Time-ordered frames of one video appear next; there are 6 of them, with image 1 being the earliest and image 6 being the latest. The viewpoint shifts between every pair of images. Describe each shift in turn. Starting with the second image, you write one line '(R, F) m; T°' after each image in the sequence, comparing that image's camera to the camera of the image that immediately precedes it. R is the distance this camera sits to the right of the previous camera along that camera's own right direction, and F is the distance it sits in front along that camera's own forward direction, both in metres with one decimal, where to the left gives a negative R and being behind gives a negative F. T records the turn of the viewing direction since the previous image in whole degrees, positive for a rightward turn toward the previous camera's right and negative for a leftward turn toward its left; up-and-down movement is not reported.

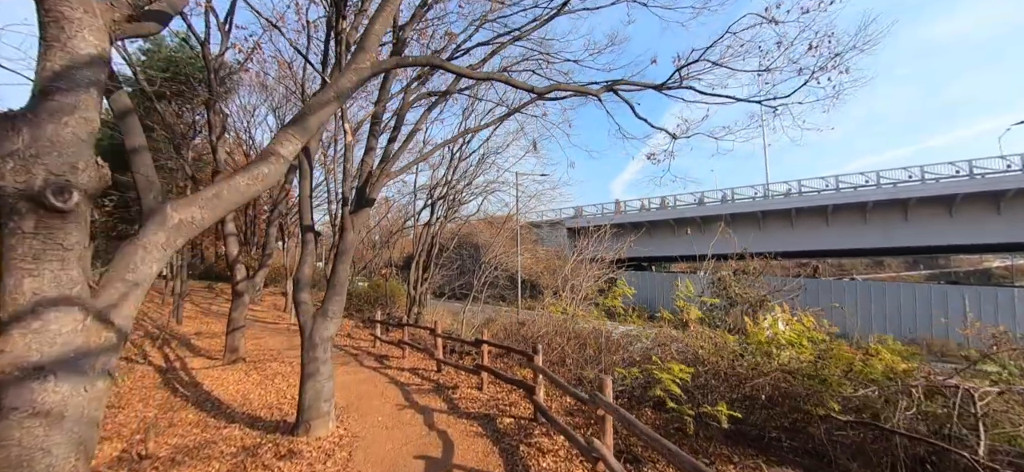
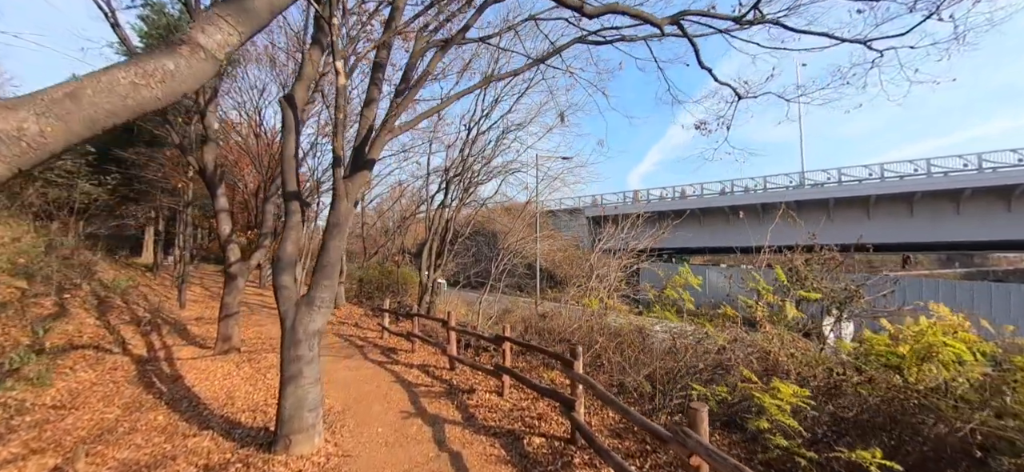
(-0.2, +1.3) m; -2°
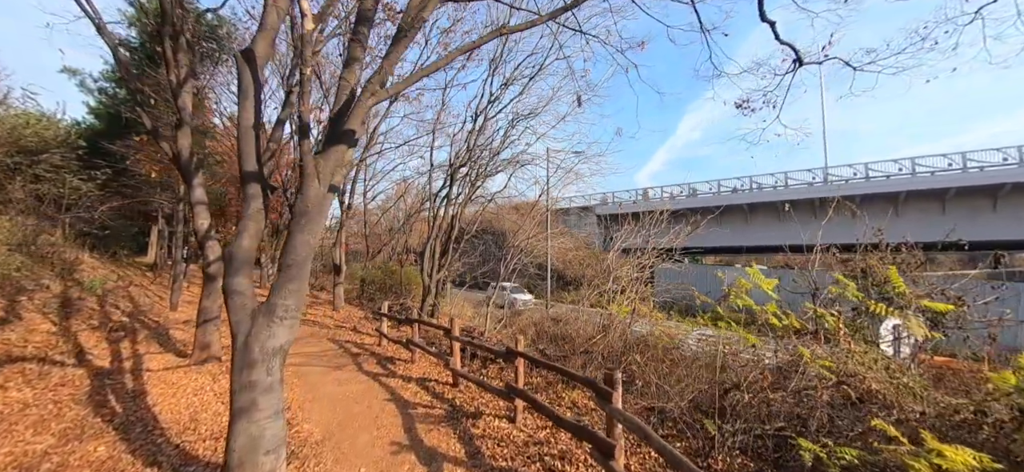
(-0.1, +1.1) m; -1°
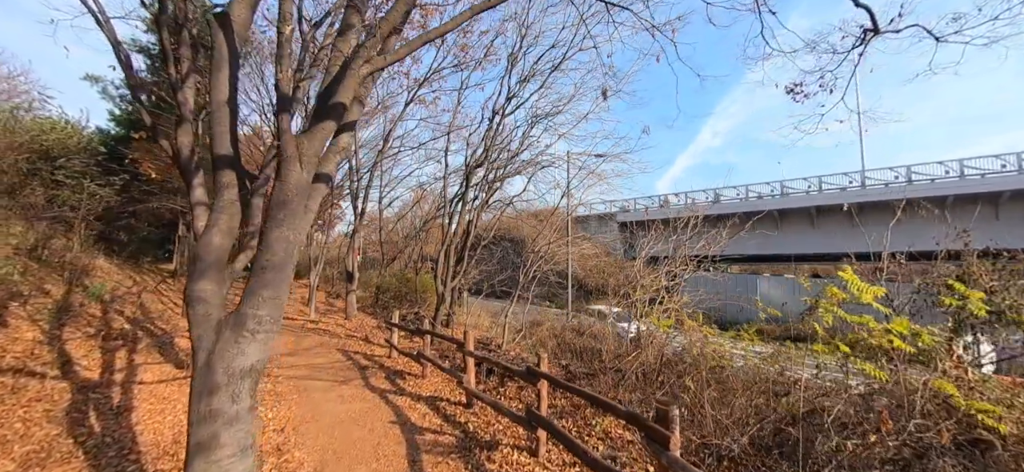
(0.0, +0.7) m; -3°
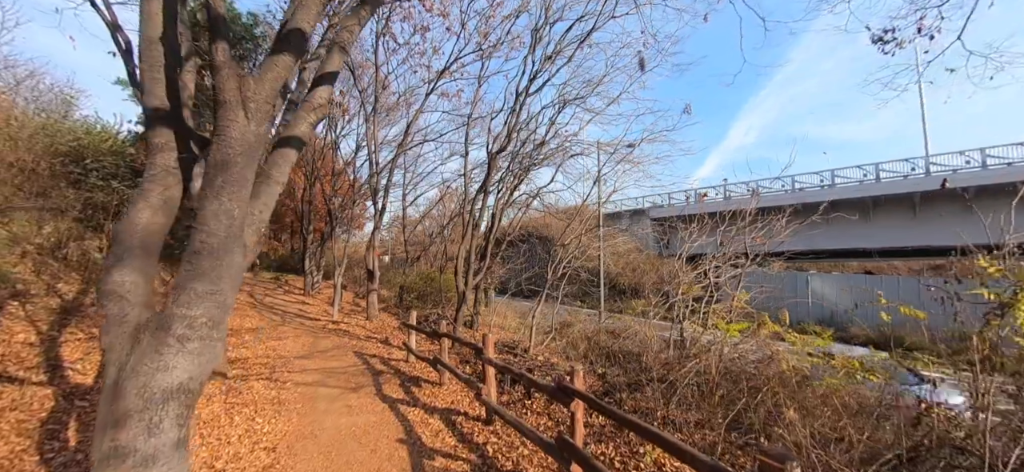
(0.0, +0.9) m; -4°
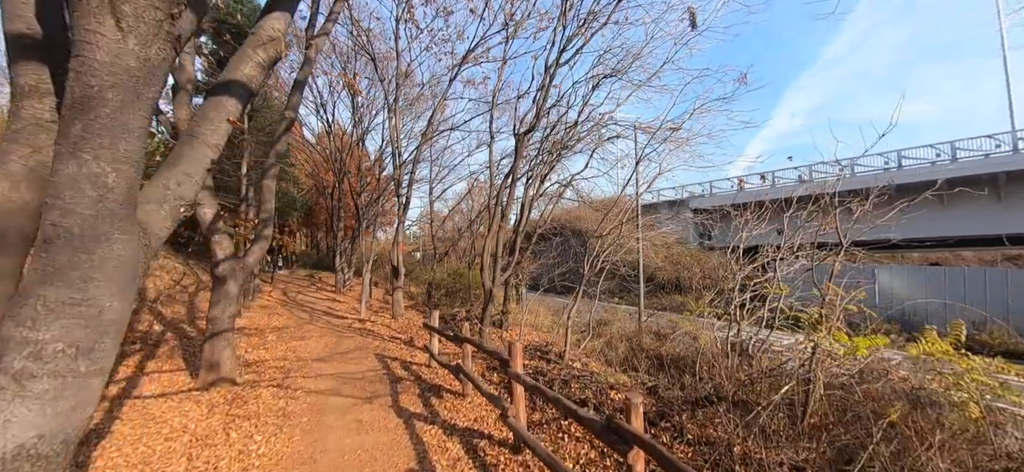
(0.0, +0.9) m; -5°
